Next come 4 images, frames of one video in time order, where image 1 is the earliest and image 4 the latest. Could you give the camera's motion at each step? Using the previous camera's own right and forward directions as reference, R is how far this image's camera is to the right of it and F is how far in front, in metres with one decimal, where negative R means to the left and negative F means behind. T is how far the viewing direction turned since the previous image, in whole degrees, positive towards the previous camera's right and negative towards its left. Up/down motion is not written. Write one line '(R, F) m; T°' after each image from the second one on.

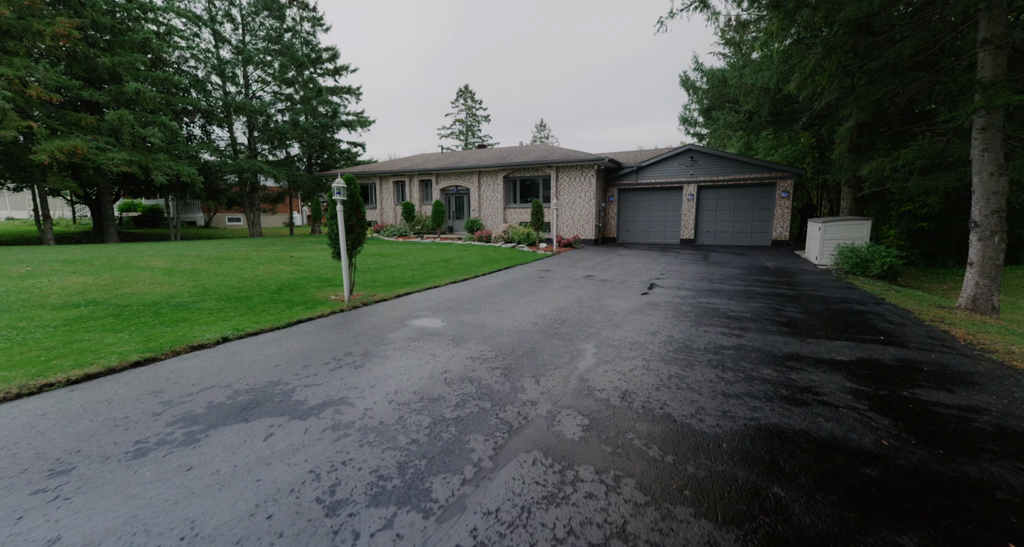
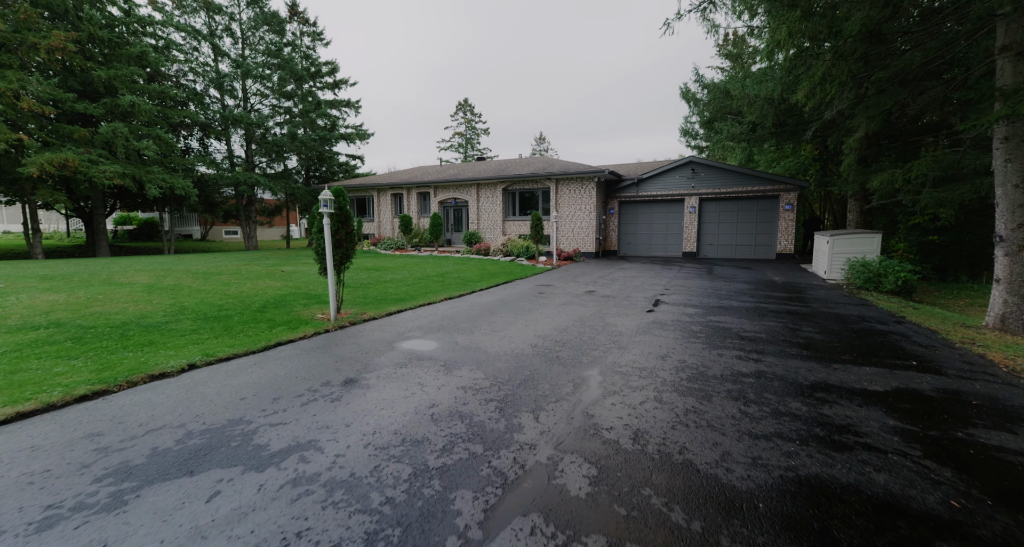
(0.0, +0.4) m; 0°
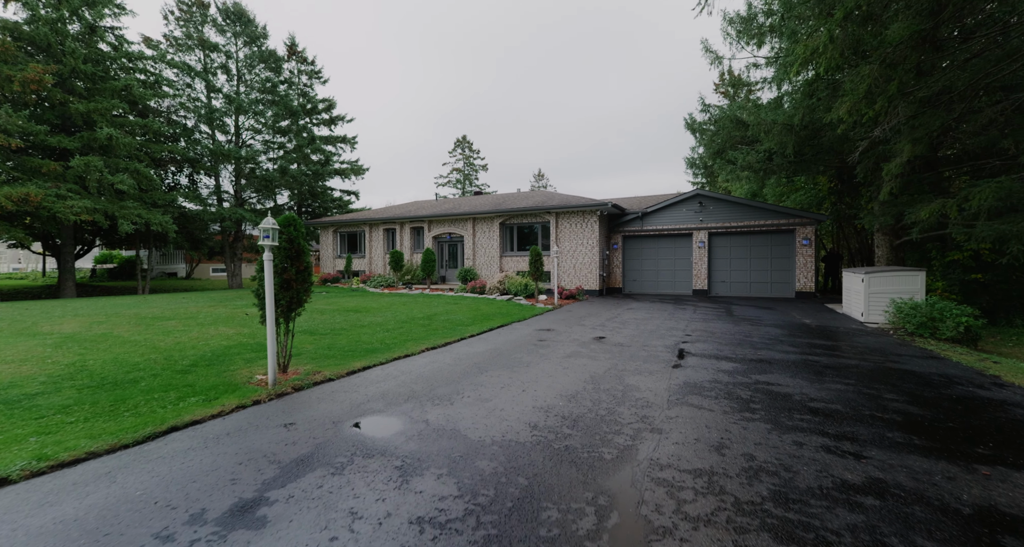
(+0.1, +1.2) m; 0°
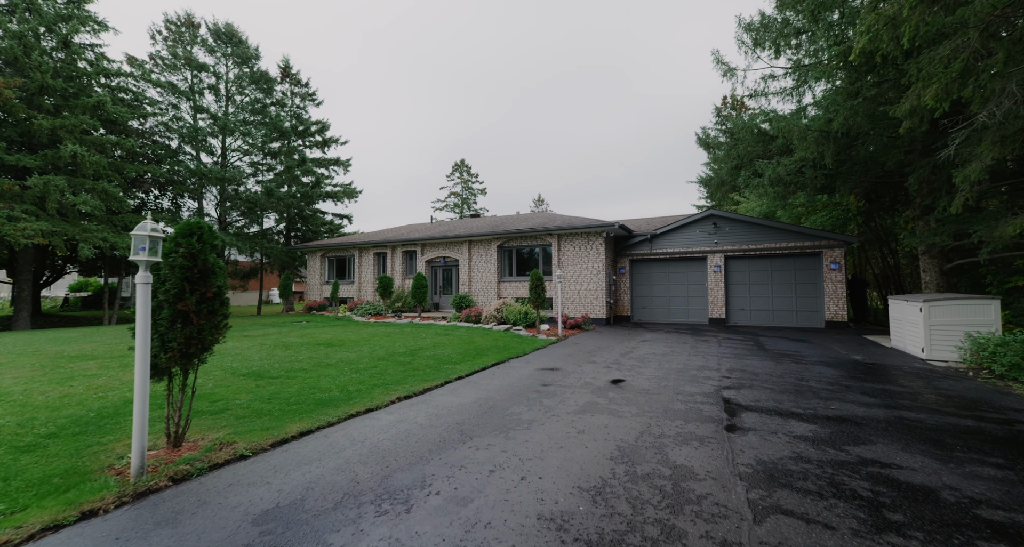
(0.0, +1.4) m; 0°
